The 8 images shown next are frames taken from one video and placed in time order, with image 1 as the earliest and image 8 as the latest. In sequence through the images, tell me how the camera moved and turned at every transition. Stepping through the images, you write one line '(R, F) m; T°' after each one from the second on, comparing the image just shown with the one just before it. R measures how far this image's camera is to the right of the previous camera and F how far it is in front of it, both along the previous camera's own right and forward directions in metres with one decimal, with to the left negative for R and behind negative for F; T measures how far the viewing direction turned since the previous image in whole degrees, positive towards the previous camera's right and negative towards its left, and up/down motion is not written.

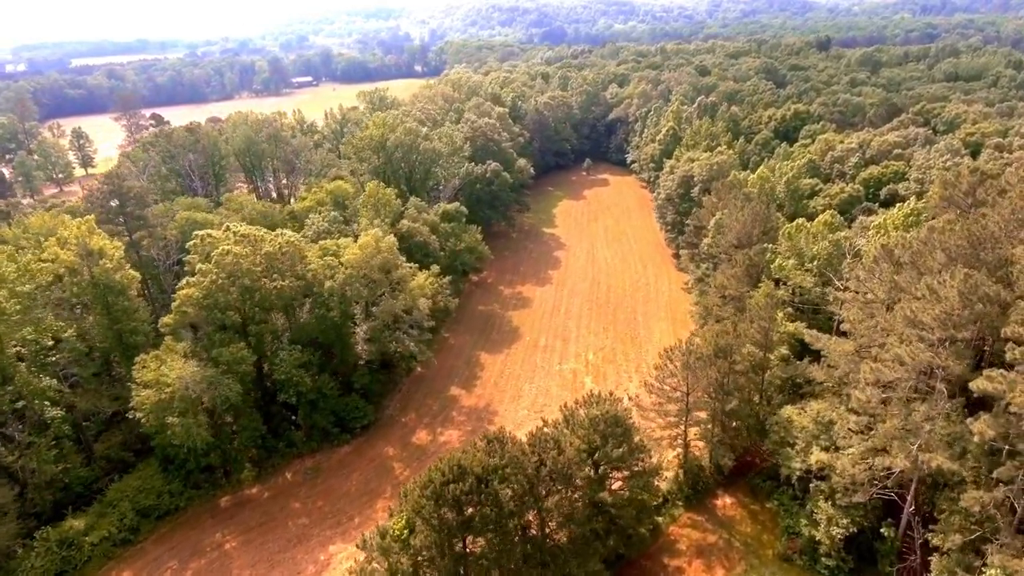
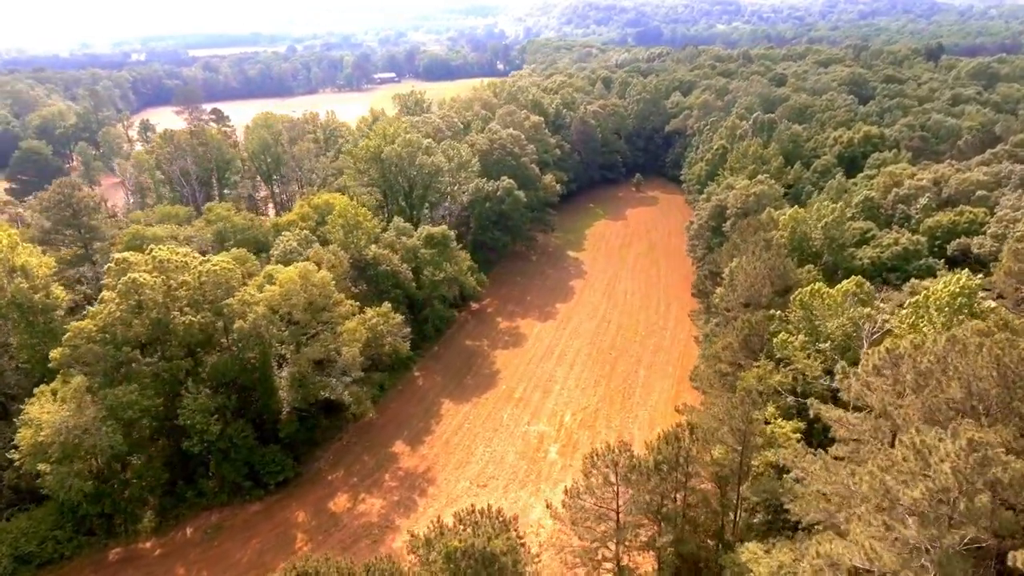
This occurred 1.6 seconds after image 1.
(+7.4, +6.7) m; -8°
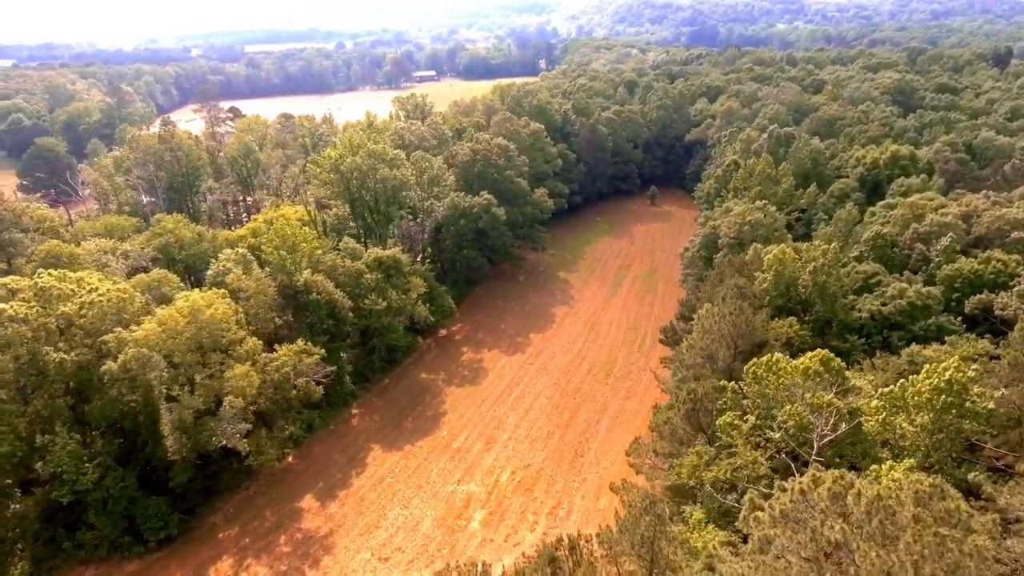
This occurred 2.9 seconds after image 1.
(+6.4, +5.3) m; -5°
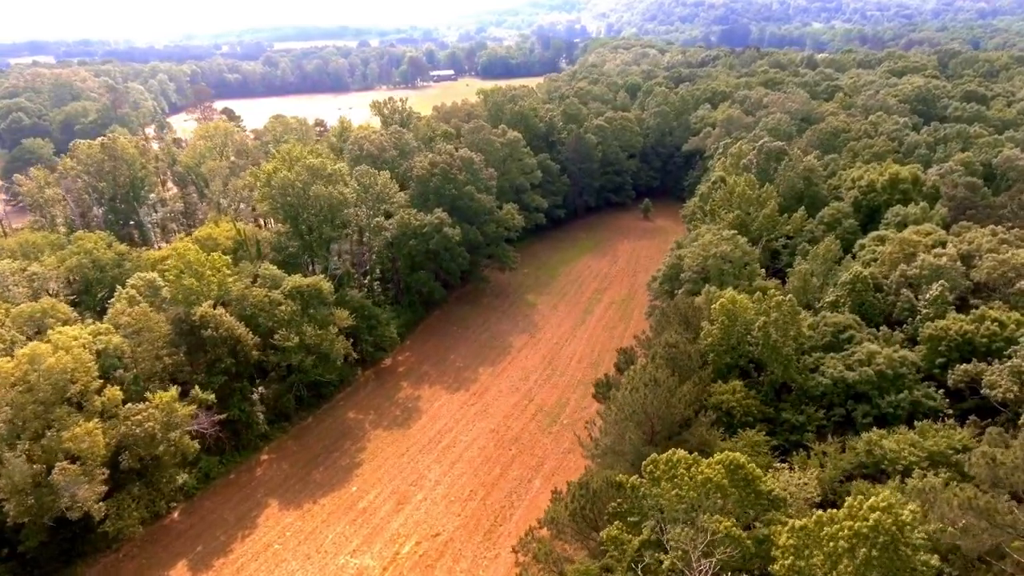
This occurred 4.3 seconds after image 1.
(+5.9, +5.0) m; -3°
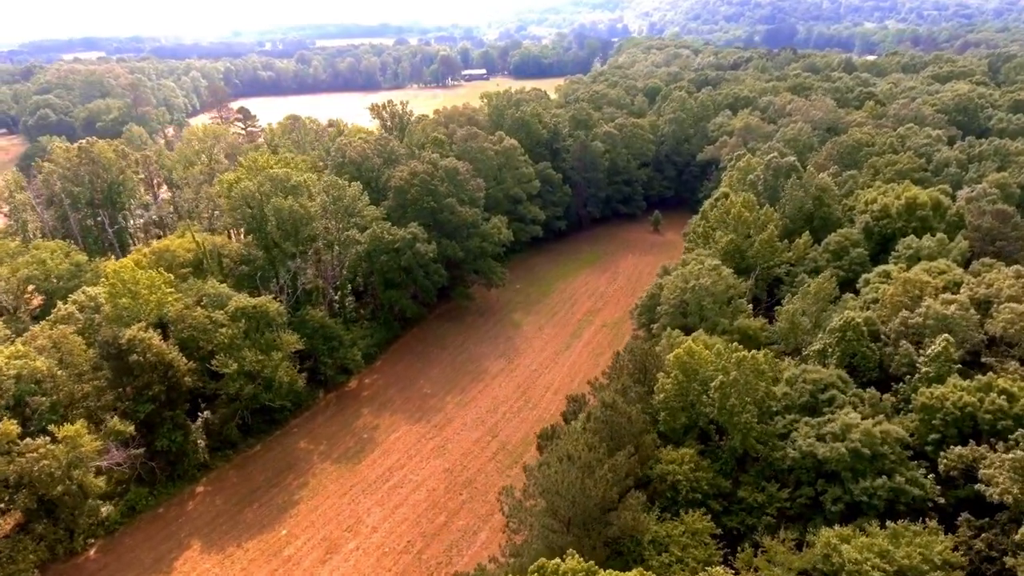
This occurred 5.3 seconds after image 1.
(+4.4, +3.6) m; -4°
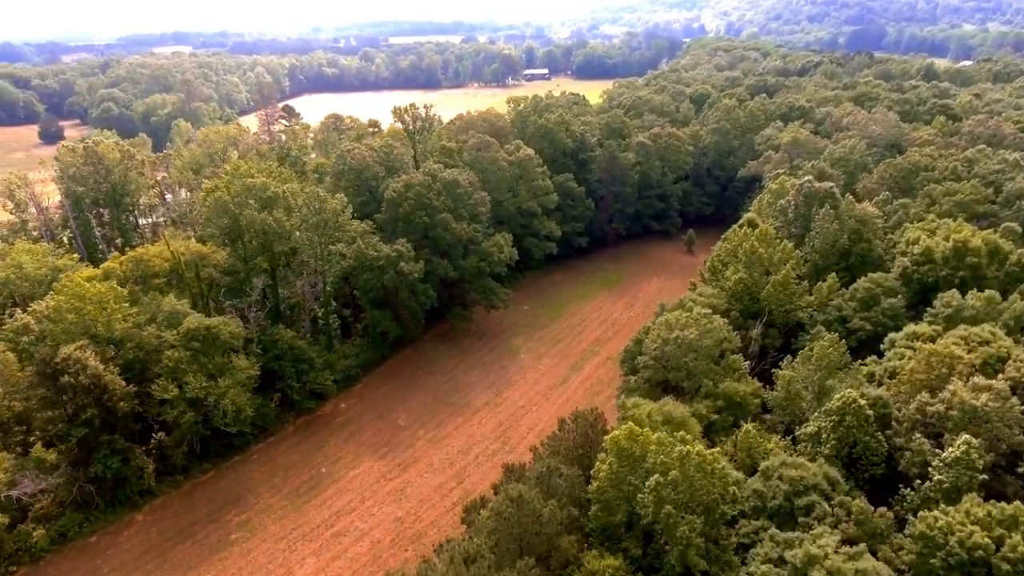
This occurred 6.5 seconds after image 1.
(+4.9, +4.2) m; -6°
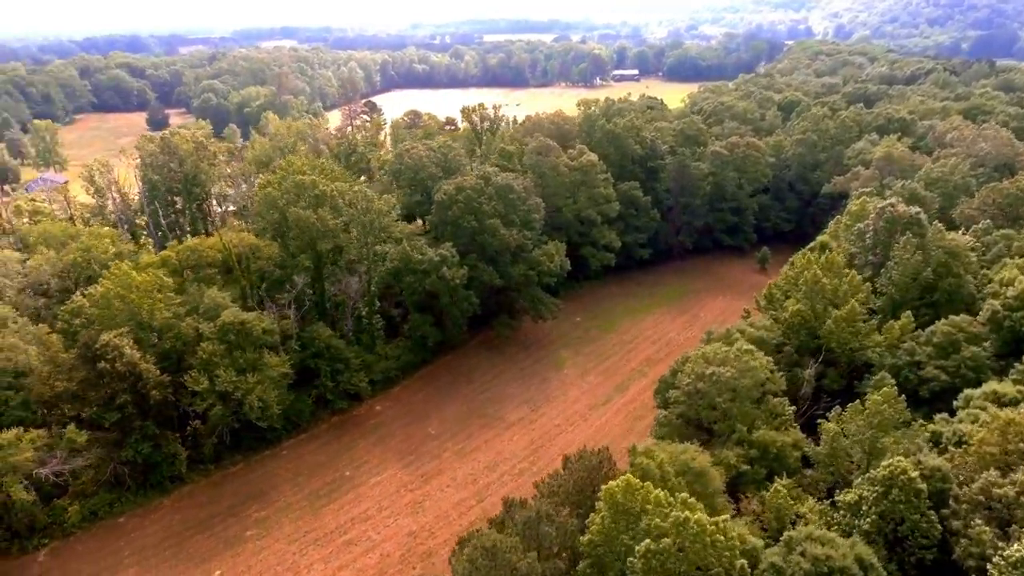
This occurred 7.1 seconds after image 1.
(+2.3, +1.8) m; -7°
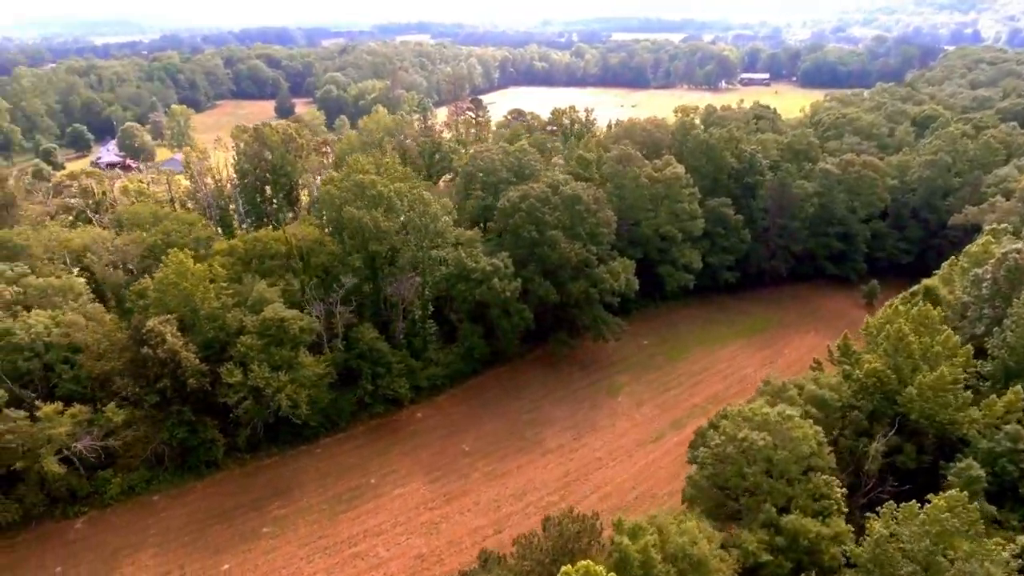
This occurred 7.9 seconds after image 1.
(+3.4, +2.5) m; -10°
